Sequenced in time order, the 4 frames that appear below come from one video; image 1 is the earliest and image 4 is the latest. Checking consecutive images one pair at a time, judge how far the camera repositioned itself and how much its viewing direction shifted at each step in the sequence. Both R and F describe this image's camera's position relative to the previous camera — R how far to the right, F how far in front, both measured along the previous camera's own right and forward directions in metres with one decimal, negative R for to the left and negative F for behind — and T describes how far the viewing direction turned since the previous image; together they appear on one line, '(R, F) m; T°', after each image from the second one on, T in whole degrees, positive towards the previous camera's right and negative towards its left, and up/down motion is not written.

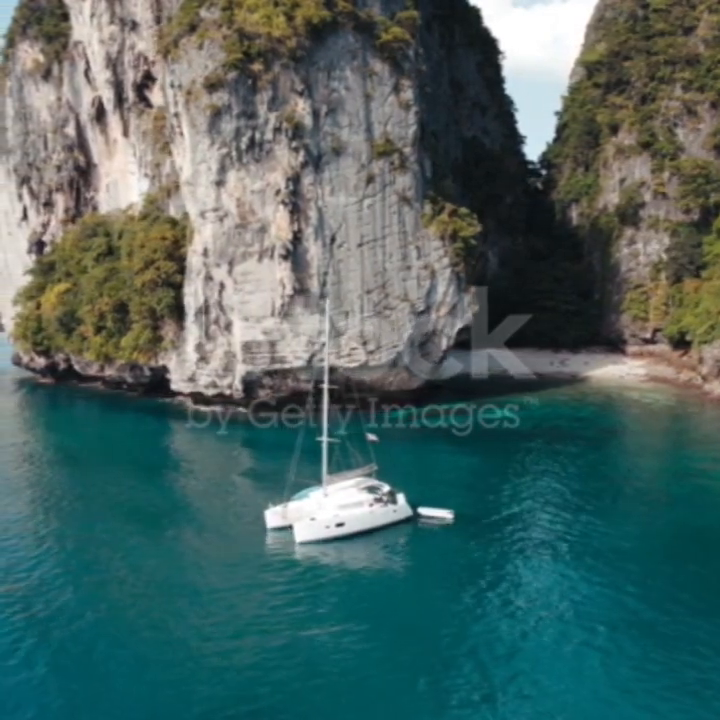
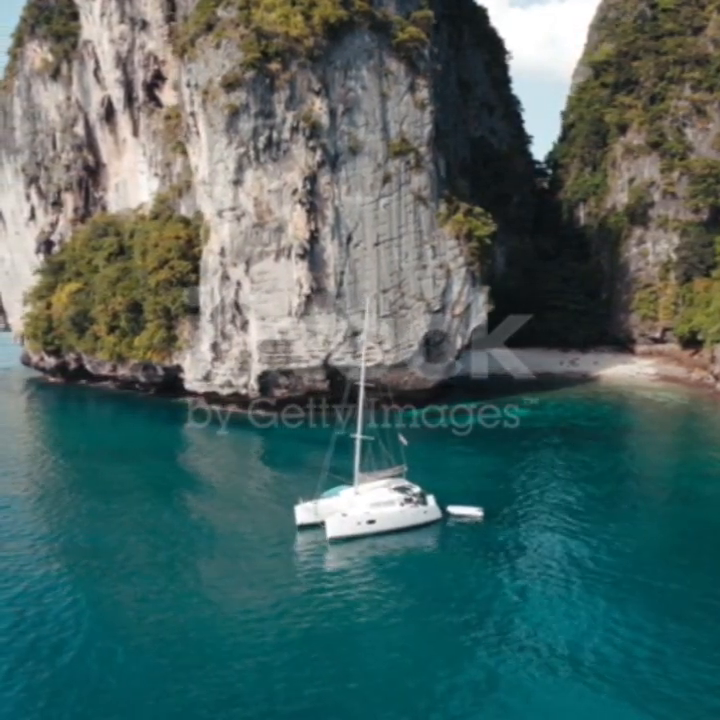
(-0.8, 0.0) m; 0°
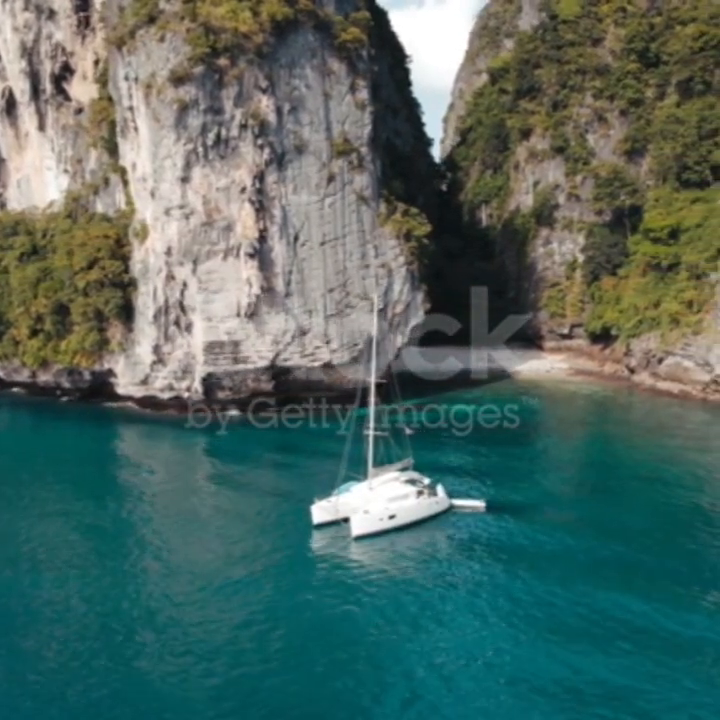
(-3.6, +0.3) m; +9°
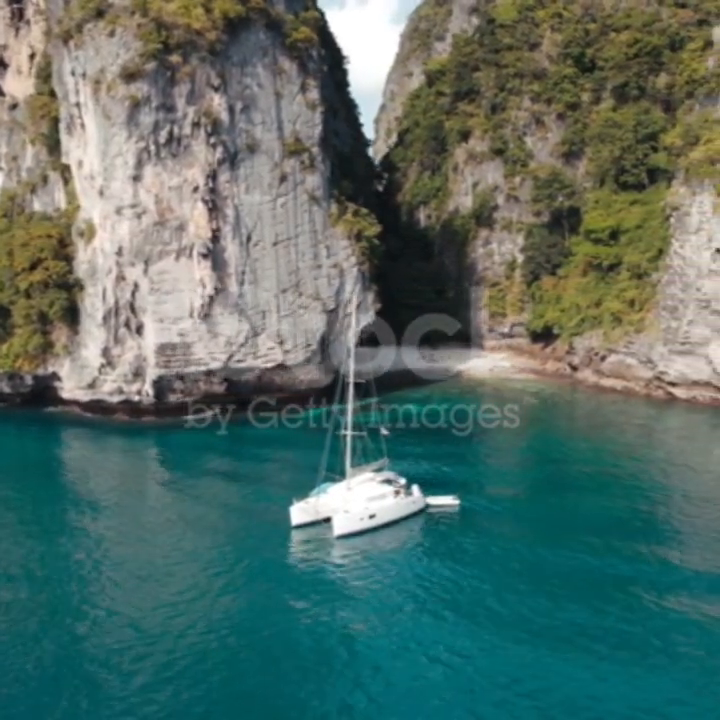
(-1.3, +0.1) m; +5°
